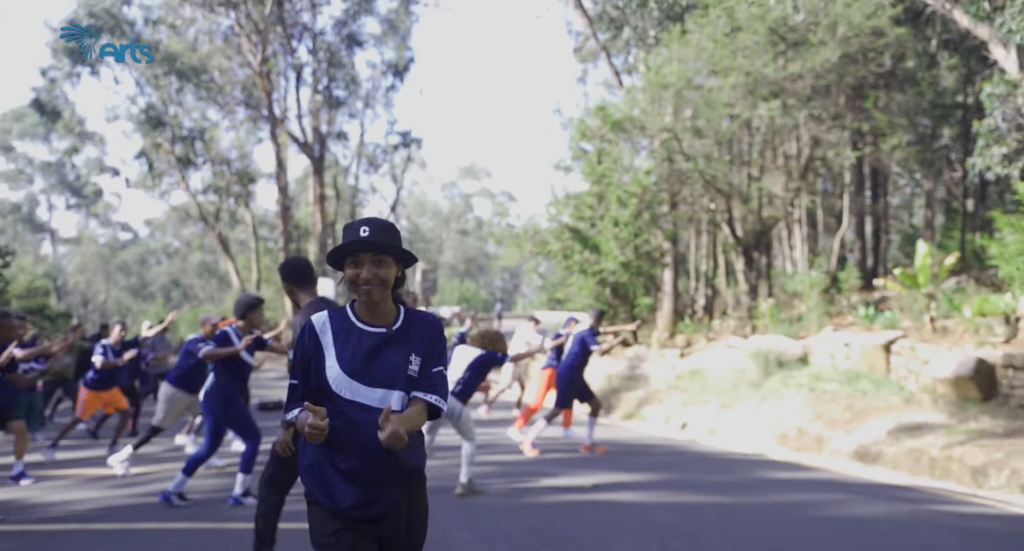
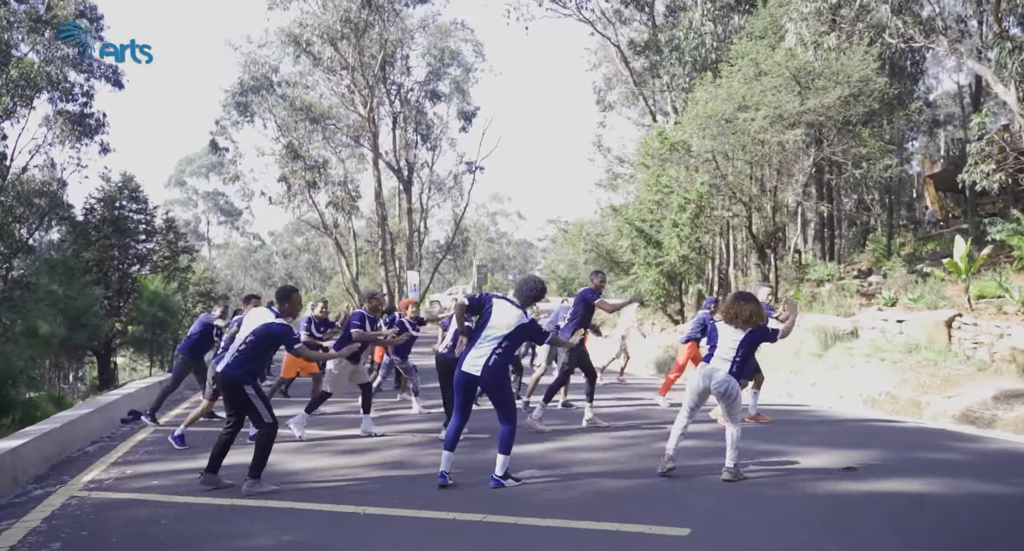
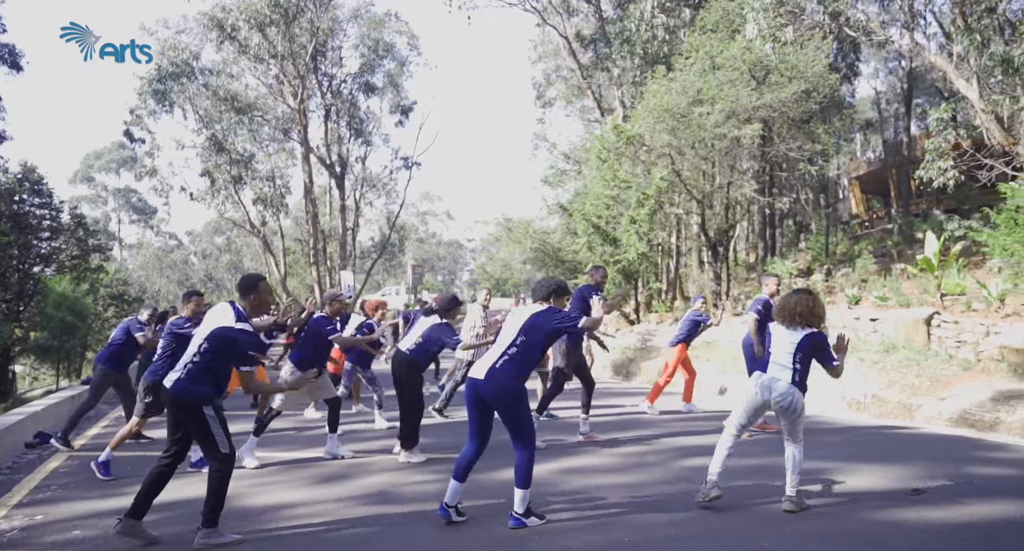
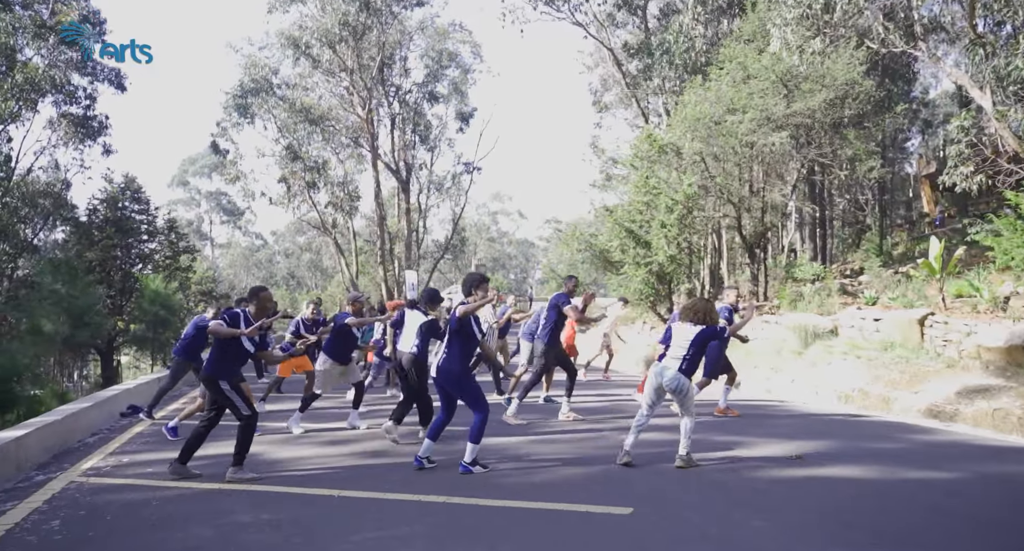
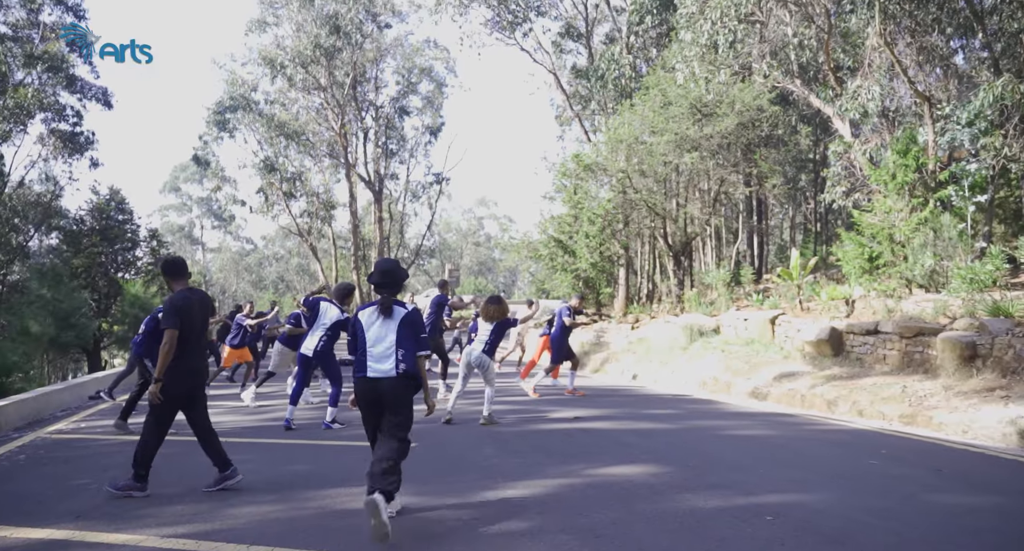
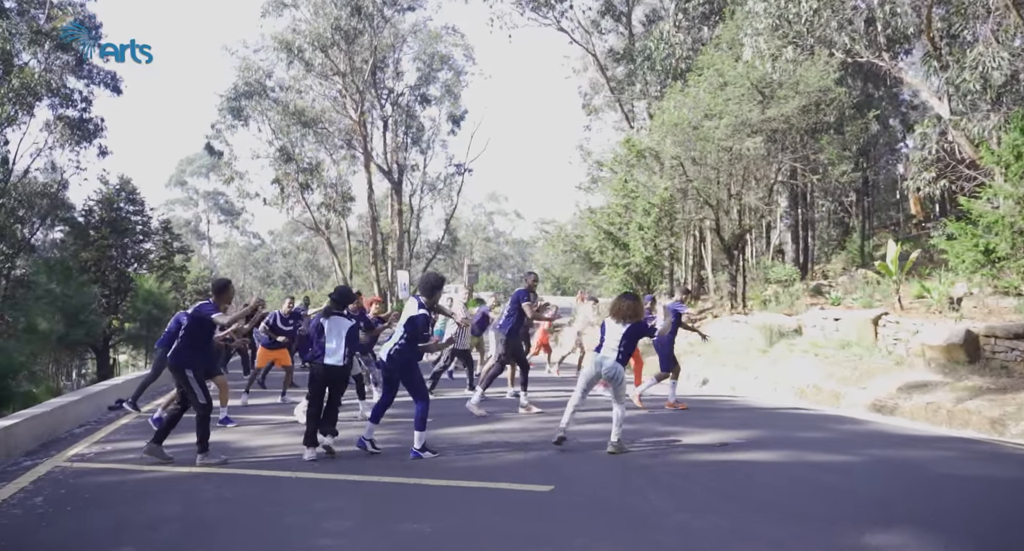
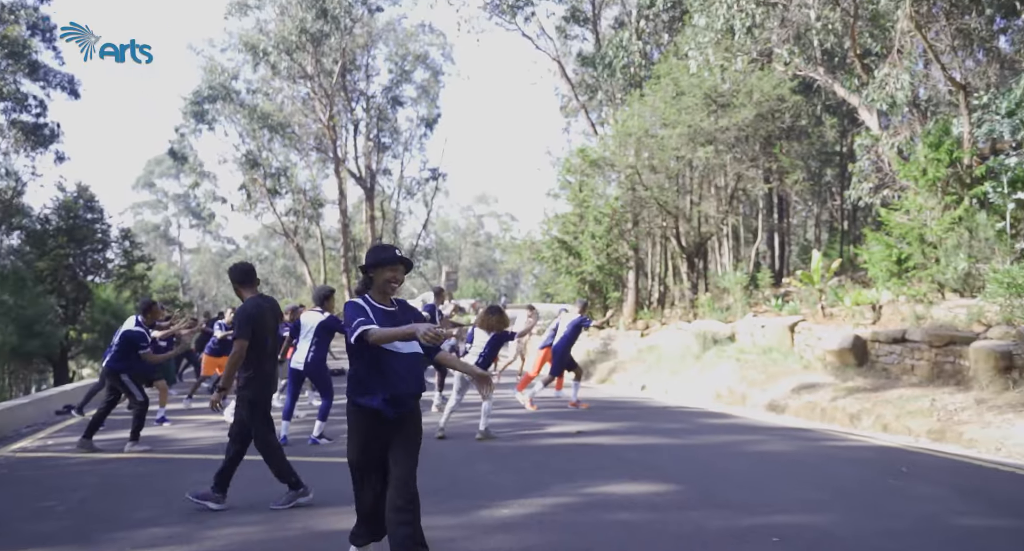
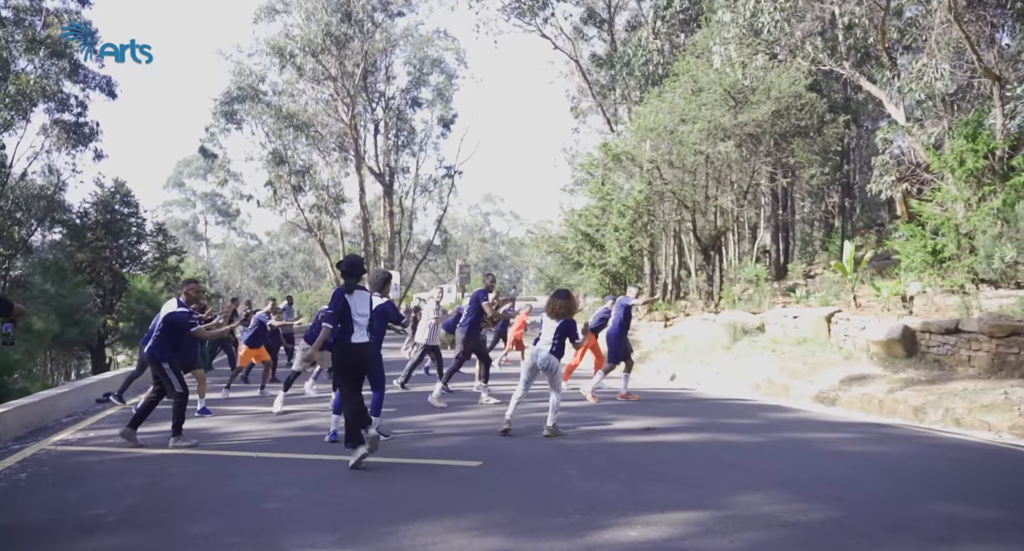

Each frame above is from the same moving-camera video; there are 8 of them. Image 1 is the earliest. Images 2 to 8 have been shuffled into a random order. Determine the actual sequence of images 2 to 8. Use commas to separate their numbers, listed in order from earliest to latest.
7, 5, 8, 6, 4, 2, 3
